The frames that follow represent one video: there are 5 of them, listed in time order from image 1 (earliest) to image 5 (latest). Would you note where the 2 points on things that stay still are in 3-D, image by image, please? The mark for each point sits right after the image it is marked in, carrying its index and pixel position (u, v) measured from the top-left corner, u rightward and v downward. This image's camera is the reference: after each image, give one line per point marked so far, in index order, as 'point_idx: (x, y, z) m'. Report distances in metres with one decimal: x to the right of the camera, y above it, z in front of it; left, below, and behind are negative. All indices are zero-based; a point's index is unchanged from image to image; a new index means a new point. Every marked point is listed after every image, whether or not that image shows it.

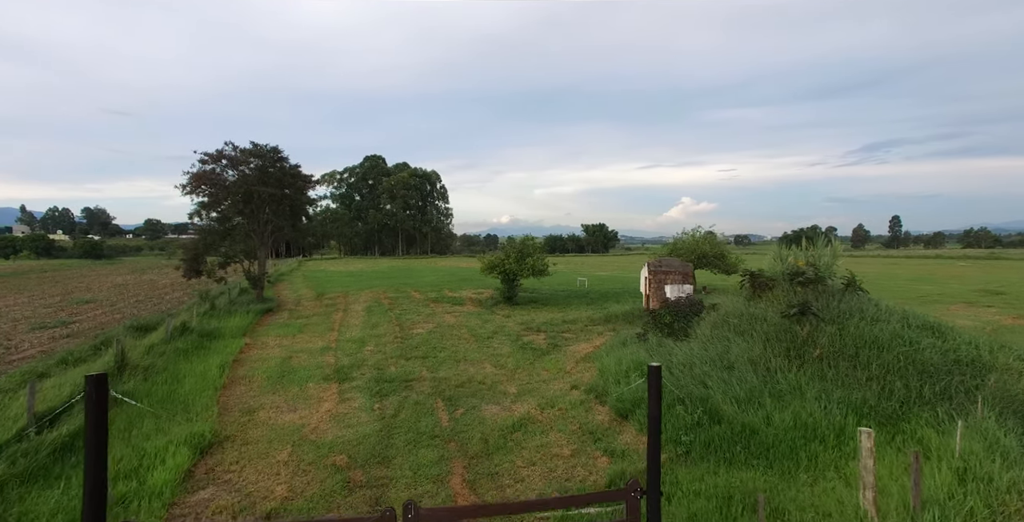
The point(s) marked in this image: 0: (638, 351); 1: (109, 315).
0: (+2.1, -1.5, +8.5) m
1: (-12.5, -1.7, +16.2) m
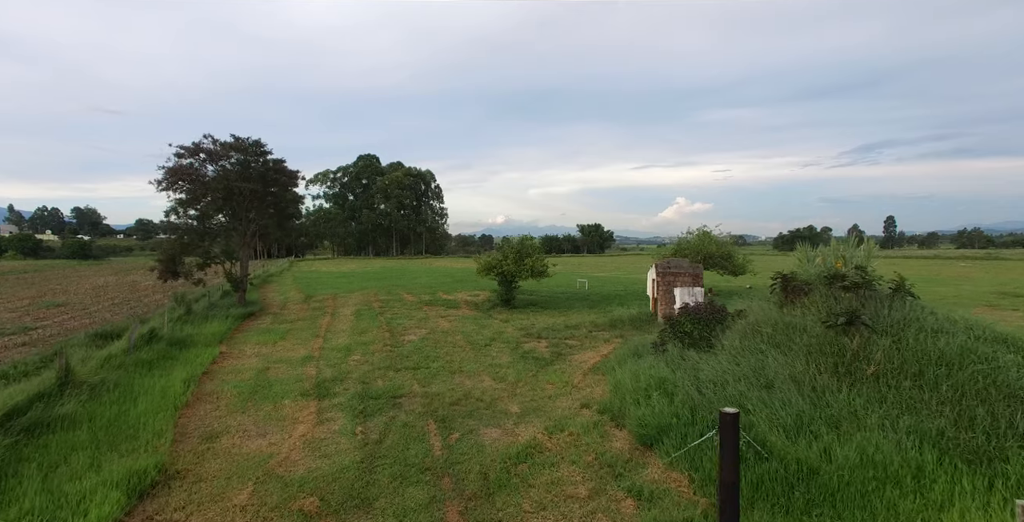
0: (+2.1, -1.5, +7.6) m
1: (-12.5, -1.7, +15.1) m
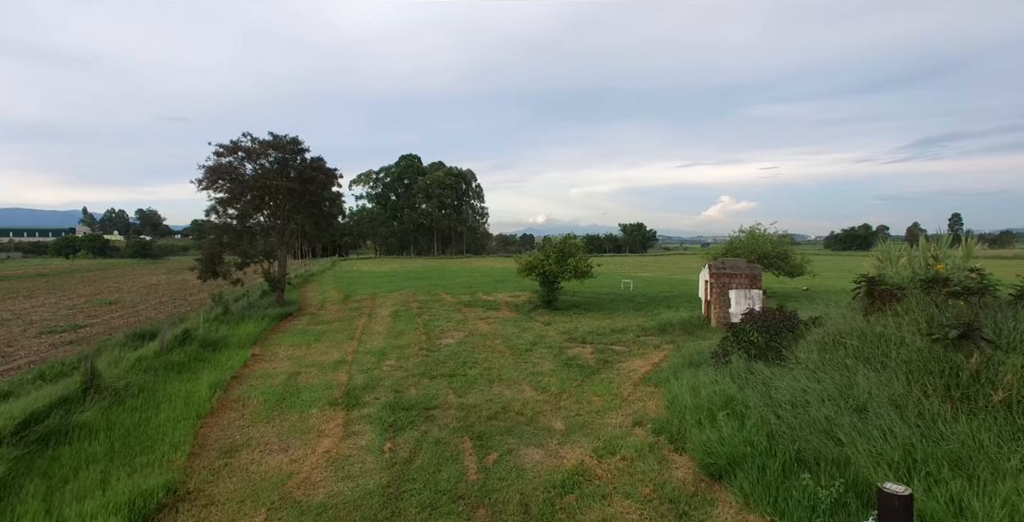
0: (+2.7, -1.5, +6.7) m
1: (-11.3, -1.7, +15.3) m
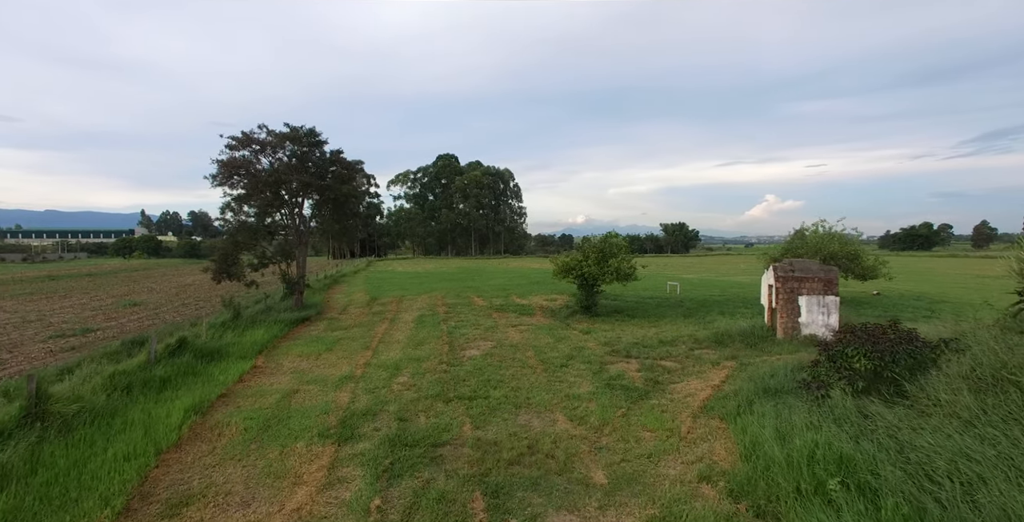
0: (+2.9, -1.5, +4.9) m
1: (-10.4, -1.7, +14.6) m
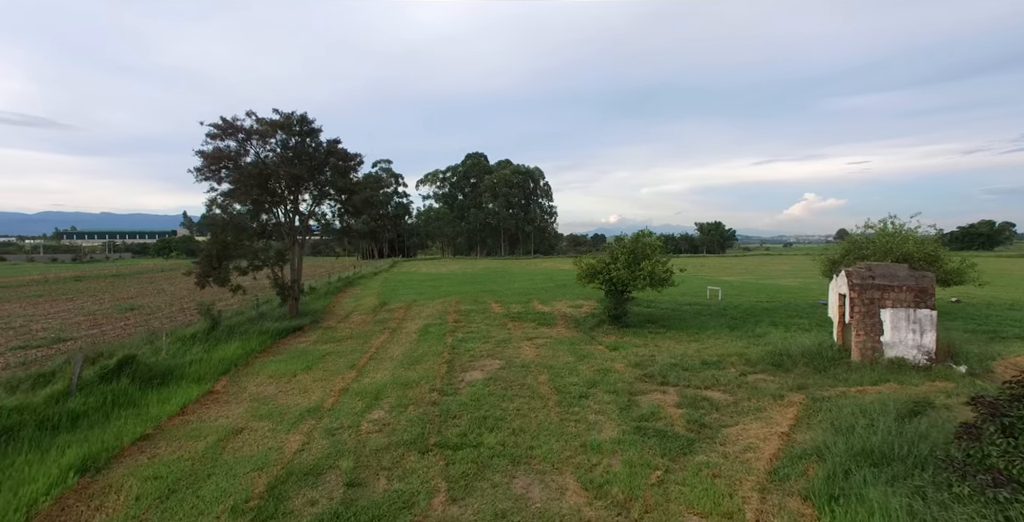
0: (+2.7, -1.6, +2.9) m
1: (-10.0, -1.8, +13.3) m
